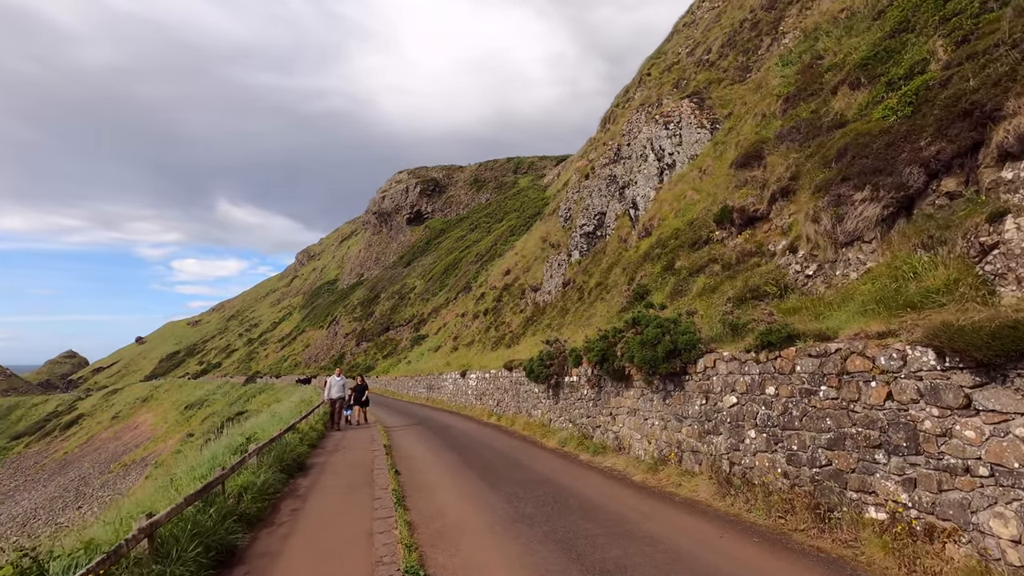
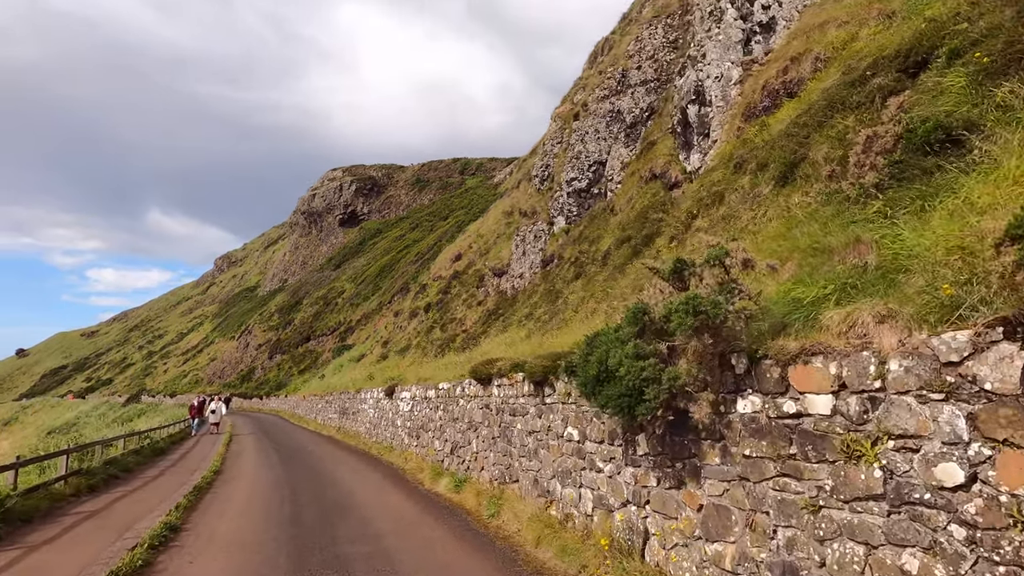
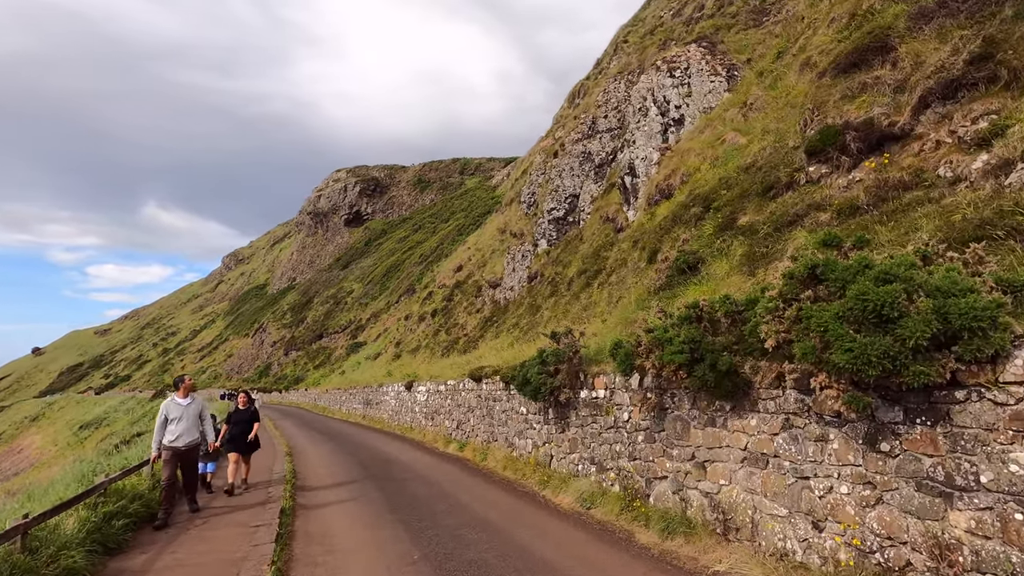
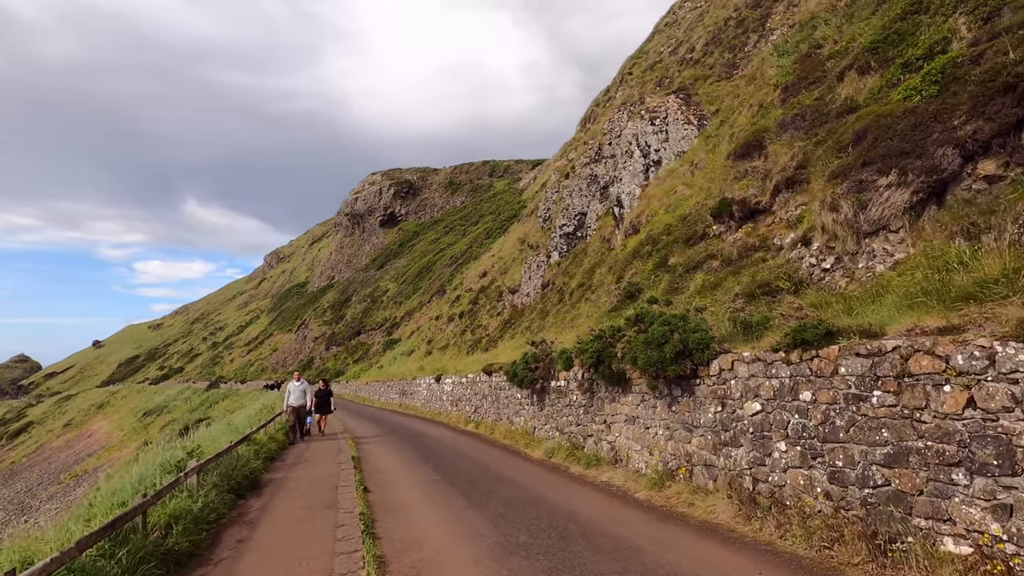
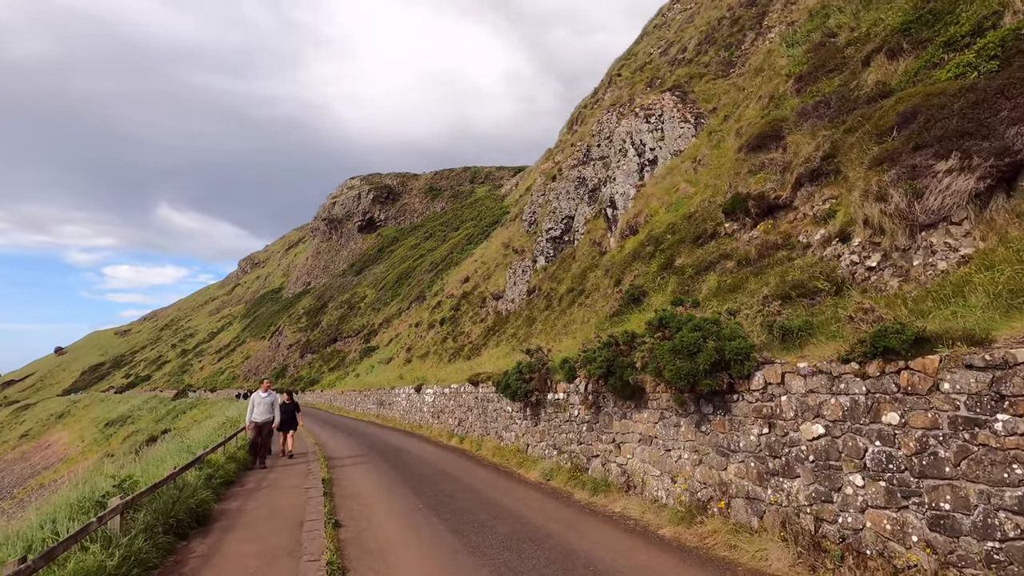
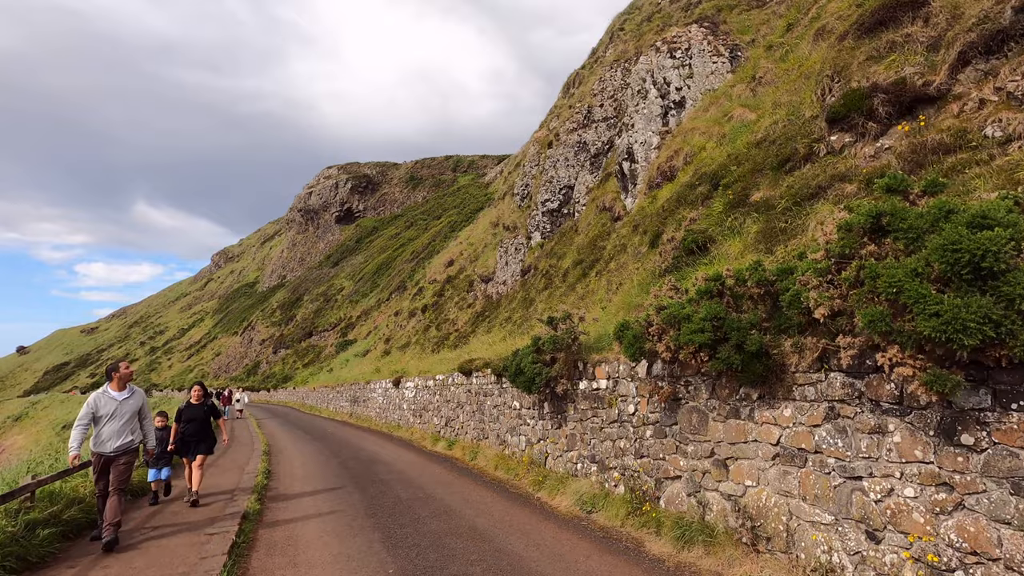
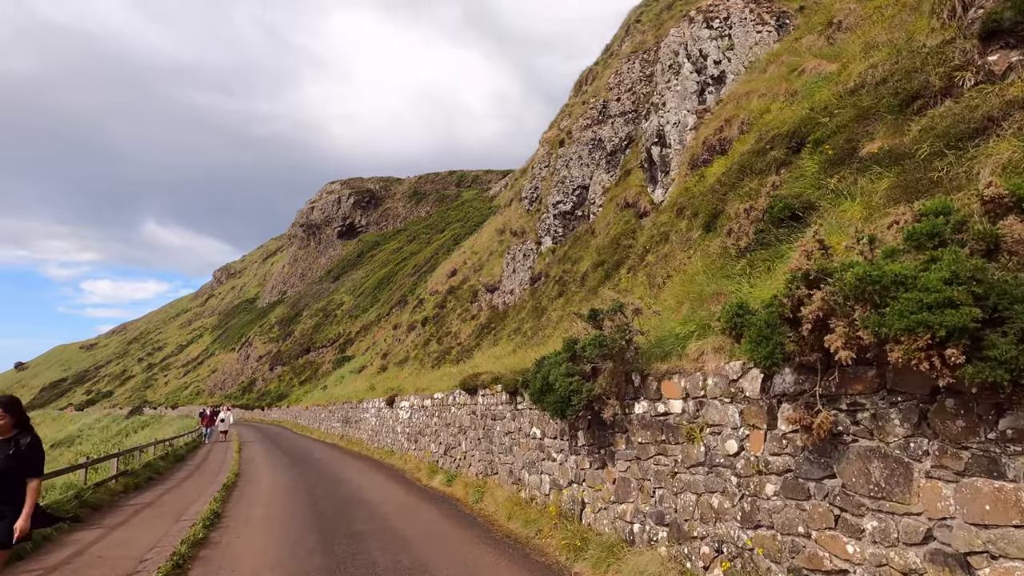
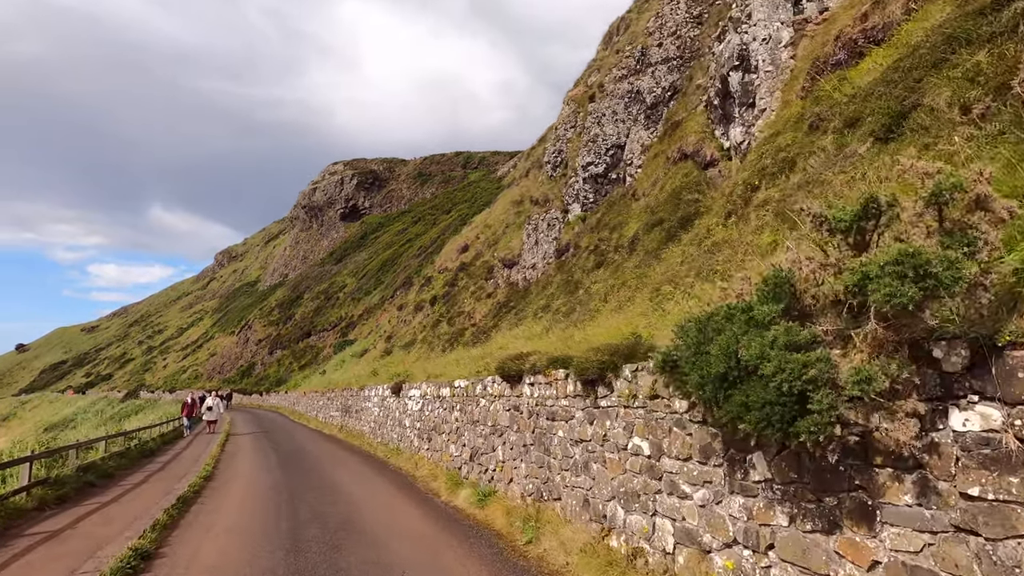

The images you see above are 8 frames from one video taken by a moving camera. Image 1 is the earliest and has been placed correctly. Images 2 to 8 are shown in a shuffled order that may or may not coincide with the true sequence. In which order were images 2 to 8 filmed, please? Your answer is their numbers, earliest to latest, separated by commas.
4, 5, 3, 6, 7, 2, 8
